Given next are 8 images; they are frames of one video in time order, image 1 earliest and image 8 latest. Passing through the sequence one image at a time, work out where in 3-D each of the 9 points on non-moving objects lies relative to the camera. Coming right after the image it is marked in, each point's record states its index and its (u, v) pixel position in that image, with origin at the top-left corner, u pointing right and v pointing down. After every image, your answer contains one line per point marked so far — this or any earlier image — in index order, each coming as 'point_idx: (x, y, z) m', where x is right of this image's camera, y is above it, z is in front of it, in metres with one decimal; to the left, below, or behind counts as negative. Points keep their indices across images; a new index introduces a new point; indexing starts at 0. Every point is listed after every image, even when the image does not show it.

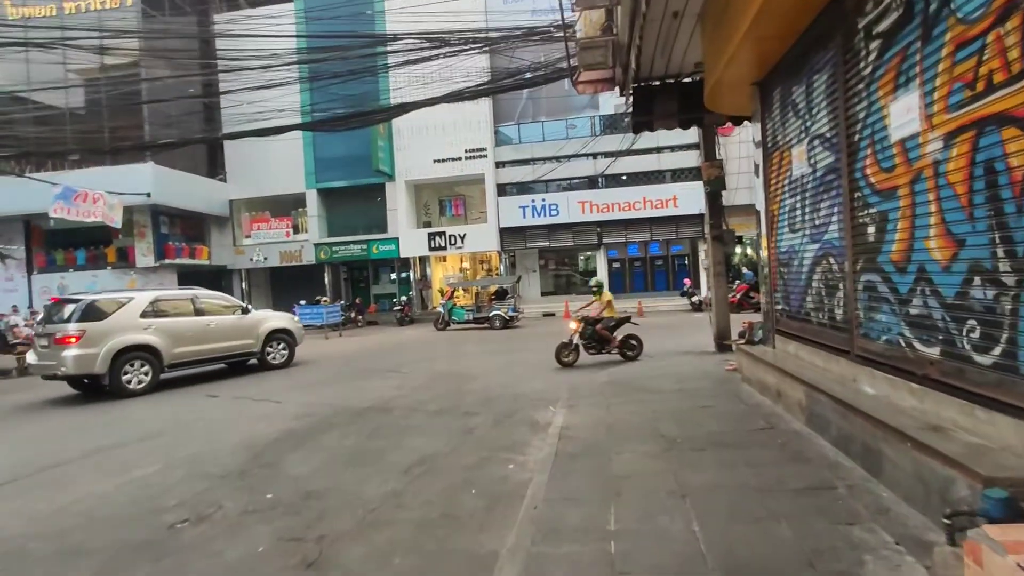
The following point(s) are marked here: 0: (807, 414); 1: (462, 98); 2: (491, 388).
0: (+2.5, -1.1, +4.7) m
1: (-0.9, +3.6, +10.5) m
2: (-0.4, -1.7, +9.1) m
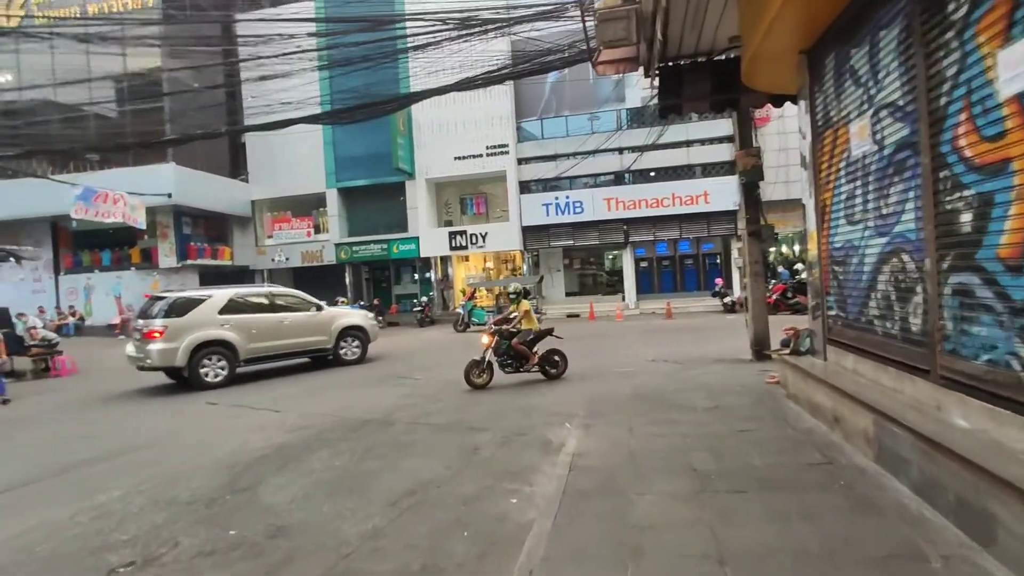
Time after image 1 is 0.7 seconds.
0: (+2.5, -1.1, +3.8) m
1: (-0.7, +3.6, +9.8) m
2: (-0.2, -1.7, +8.4) m
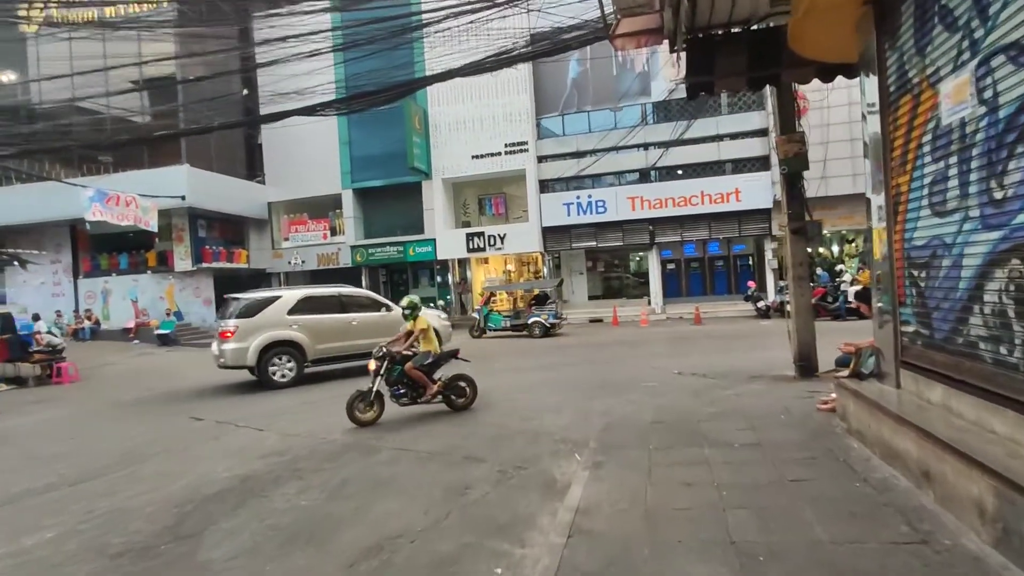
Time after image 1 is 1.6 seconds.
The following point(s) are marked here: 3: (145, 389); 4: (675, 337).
0: (+2.4, -1.2, +2.7) m
1: (-0.5, +3.5, +8.8) m
2: (-0.1, -1.8, +7.4) m
3: (-8.8, -2.4, +13.3) m
4: (+4.5, -1.4, +15.4) m
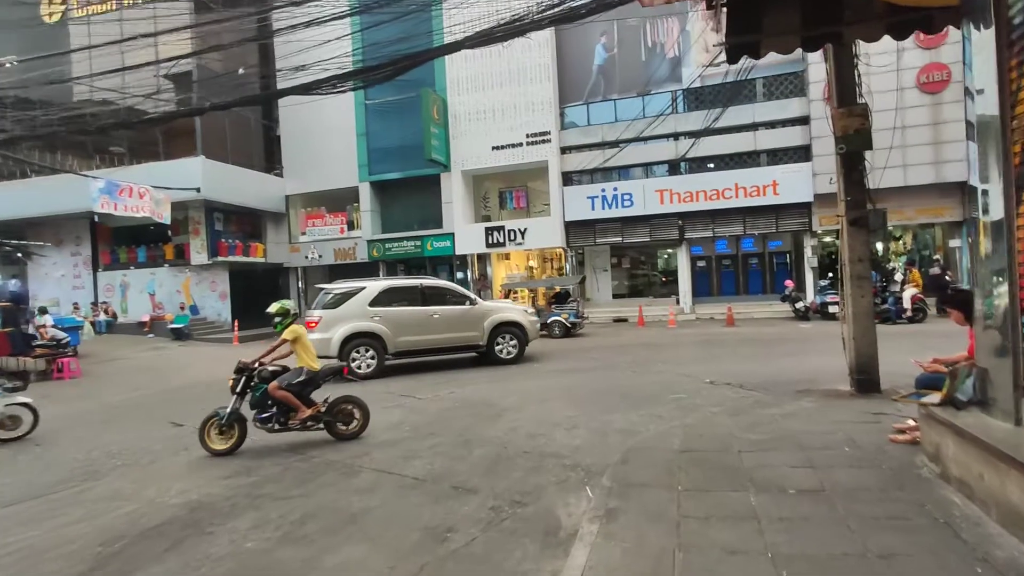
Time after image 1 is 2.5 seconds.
0: (+2.2, -1.2, +1.7) m
1: (-0.3, +3.5, +7.9) m
2: (0.0, -1.7, +6.5) m
3: (-8.5, -2.3, +12.8) m
4: (+5.0, -1.3, +14.2) m
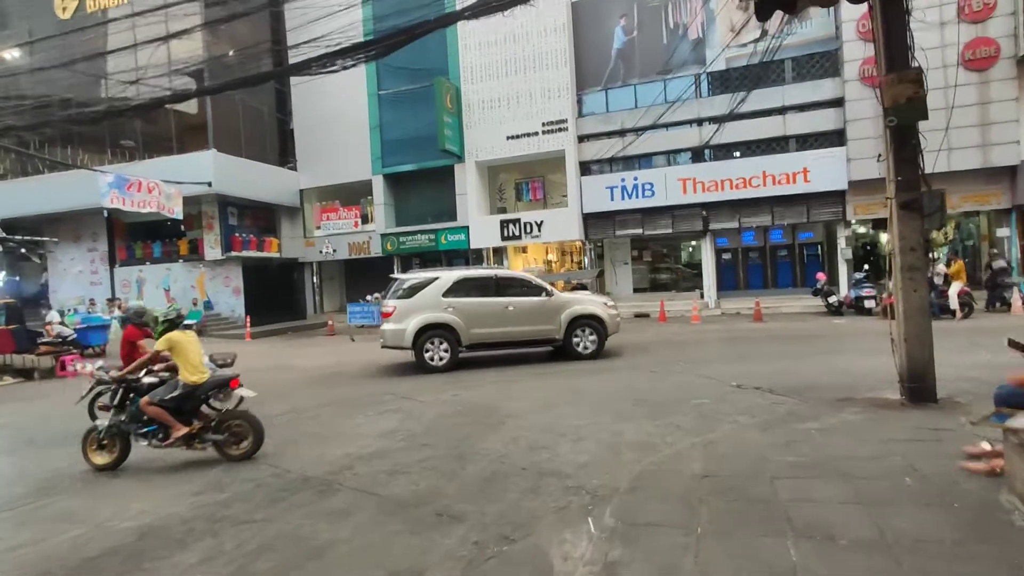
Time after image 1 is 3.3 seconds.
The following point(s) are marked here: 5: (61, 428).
0: (+2.0, -1.2, +0.9) m
1: (-0.3, +3.6, +7.1) m
2: (0.0, -1.7, +5.8) m
3: (-8.2, -2.2, +12.4) m
4: (+5.3, -1.2, +13.3) m
5: (-6.7, -2.1, +8.3) m
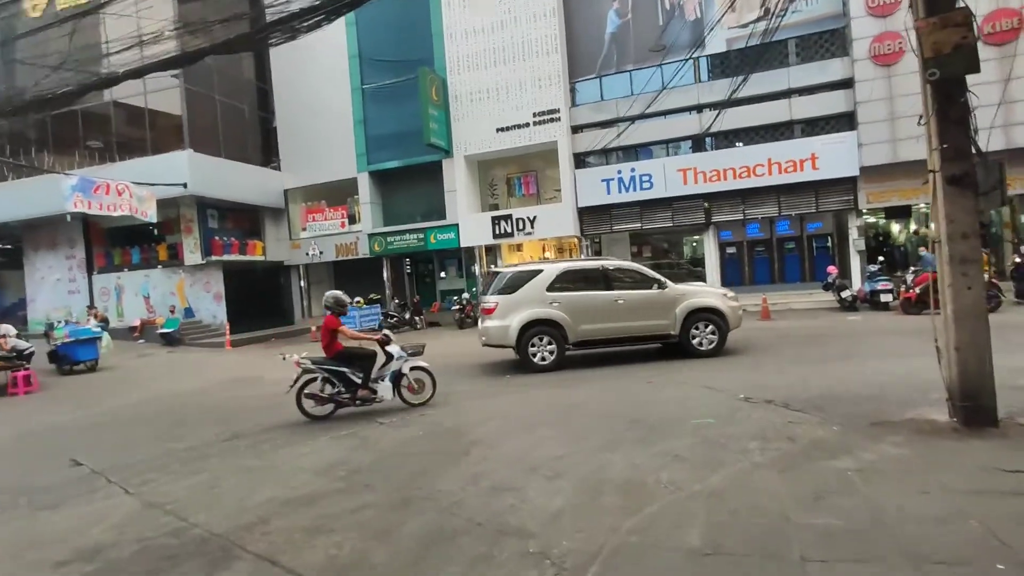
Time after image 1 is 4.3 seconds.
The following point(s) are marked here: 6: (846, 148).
0: (+1.6, -1.2, -0.2) m
1: (-0.7, +3.5, +6.0) m
2: (-0.4, -1.7, +4.7) m
3: (-8.5, -2.4, +11.4) m
4: (+5.0, -1.1, +12.2) m
5: (-7.1, -2.3, +7.3) m
6: (+10.5, +4.4, +17.5) m
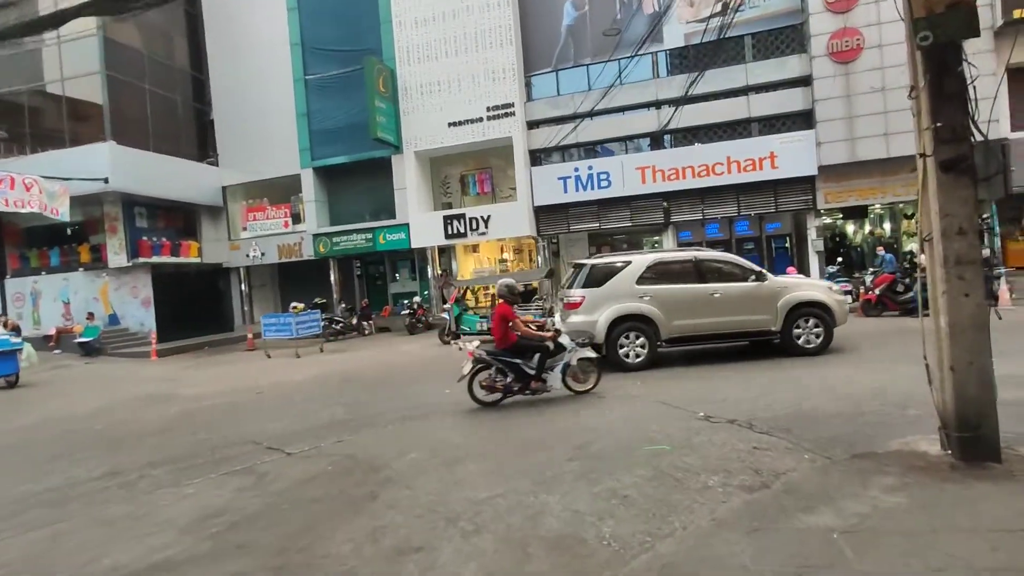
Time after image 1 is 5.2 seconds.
0: (+1.3, -1.2, -1.1) m
1: (-1.5, +3.5, +5.0) m
2: (-1.0, -1.8, +3.7) m
3: (-9.5, -2.5, +9.9) m
4: (+3.8, -1.2, +11.5) m
5: (-7.8, -2.4, +5.9) m
6: (+9.0, +4.3, +17.2) m
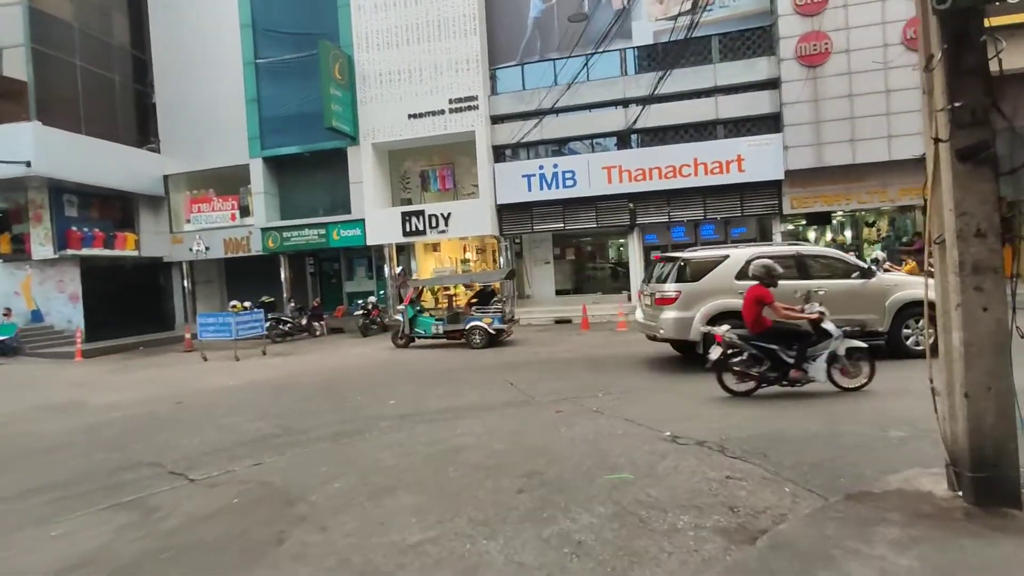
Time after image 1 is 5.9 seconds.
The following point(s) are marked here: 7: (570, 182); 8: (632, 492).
0: (+1.2, -1.3, -1.8) m
1: (-1.9, +3.5, +4.2) m
2: (-1.4, -1.8, +2.9) m
3: (-10.3, -2.4, +8.5) m
4: (+3.0, -1.3, +11.0) m
5: (-8.4, -2.3, +4.6) m
6: (+7.9, +4.2, +16.9) m
7: (+1.9, +3.4, +18.1) m
8: (+0.9, -1.6, +4.3) m
